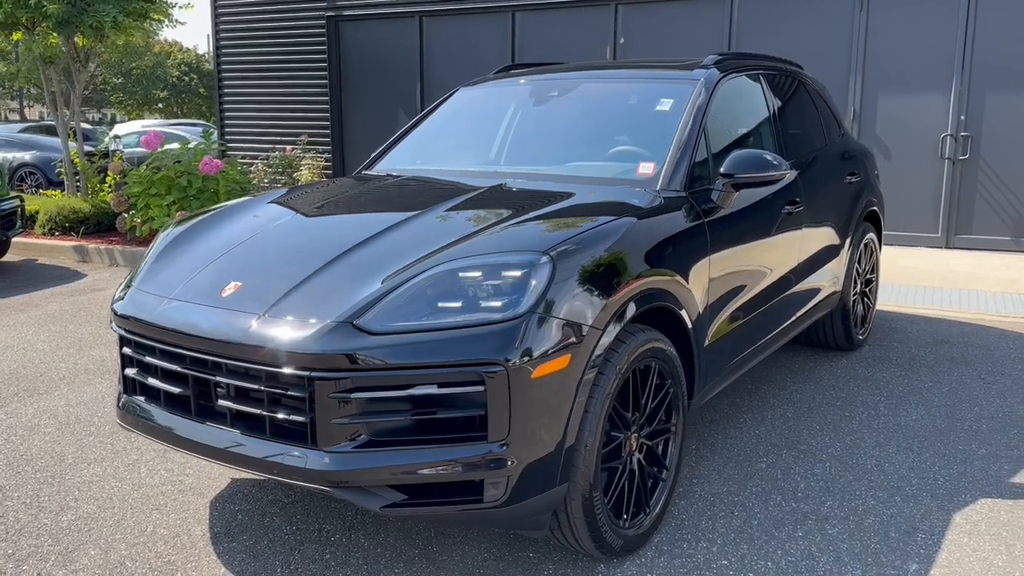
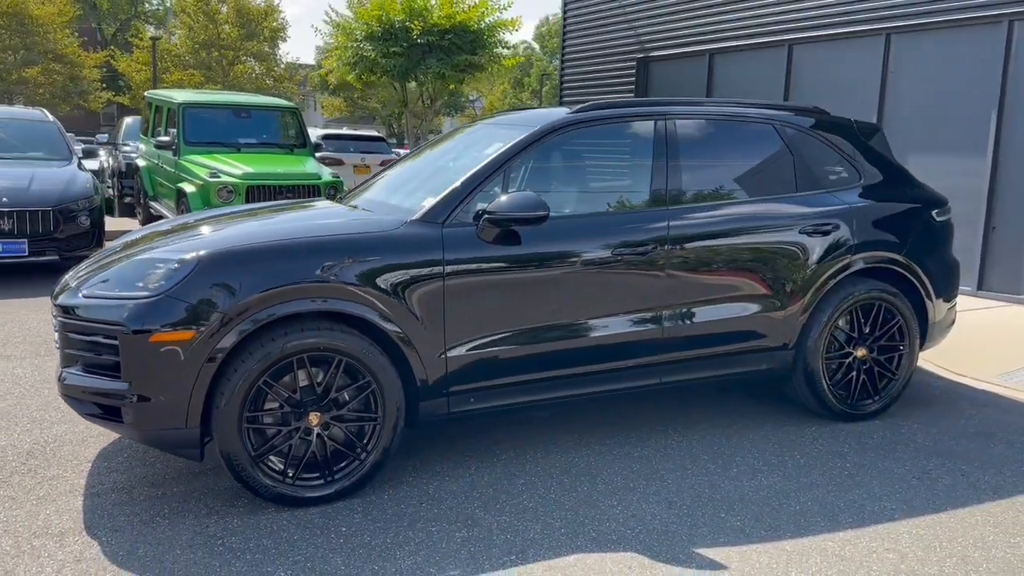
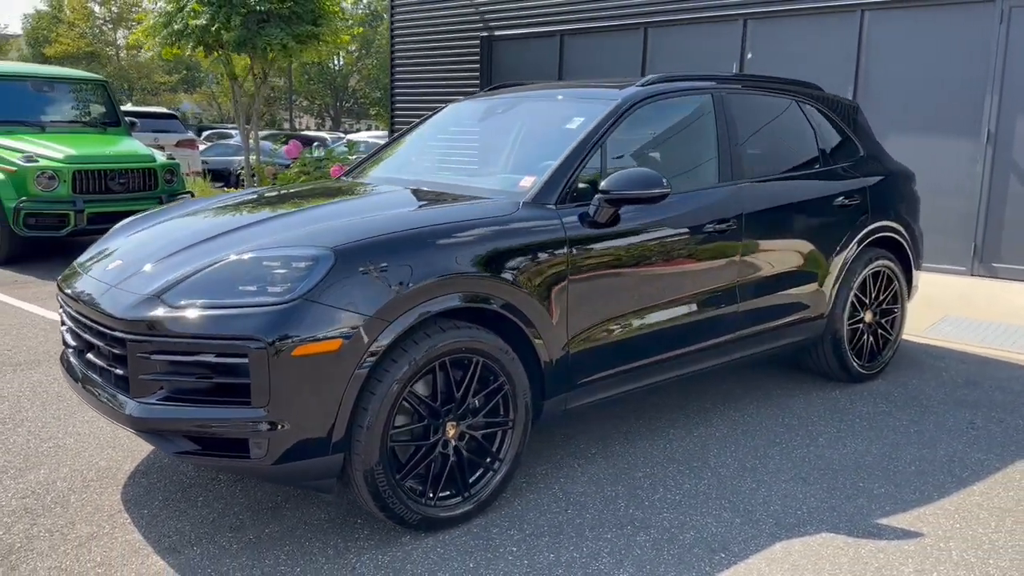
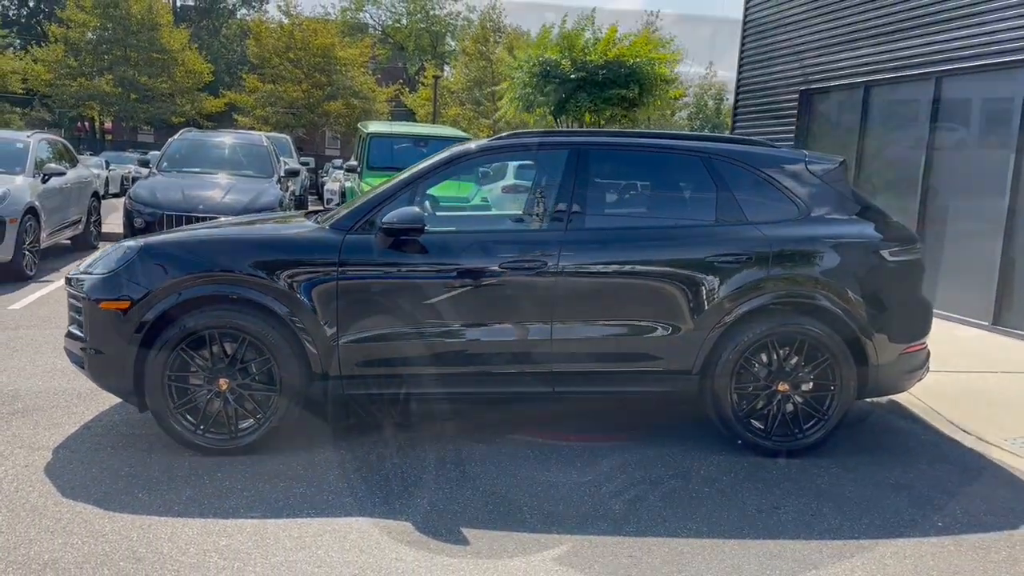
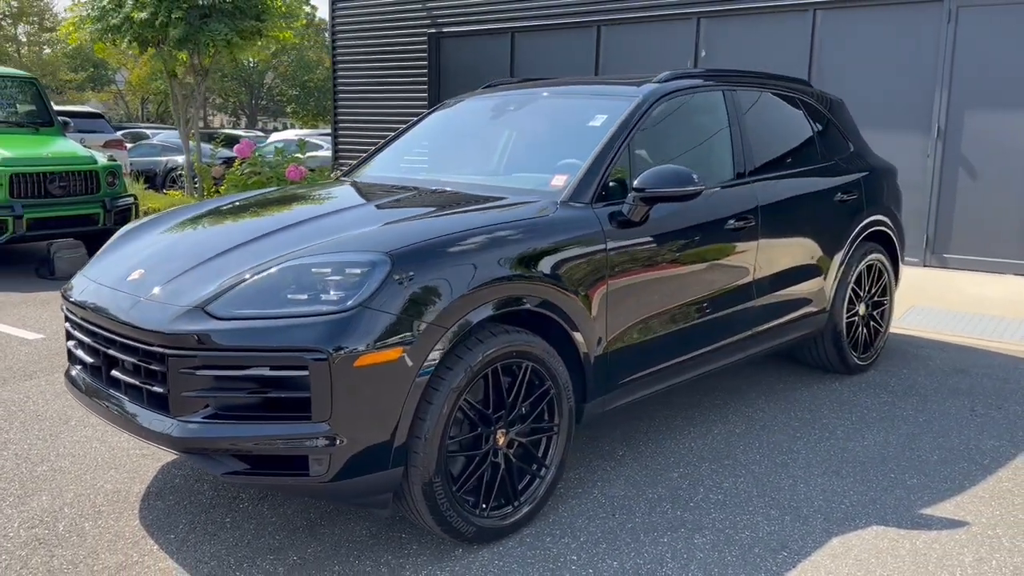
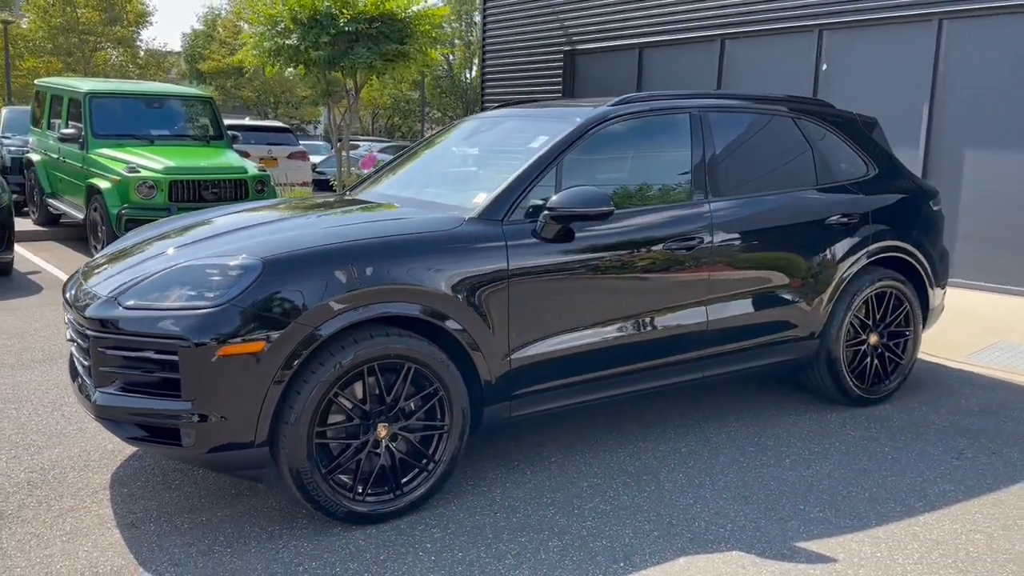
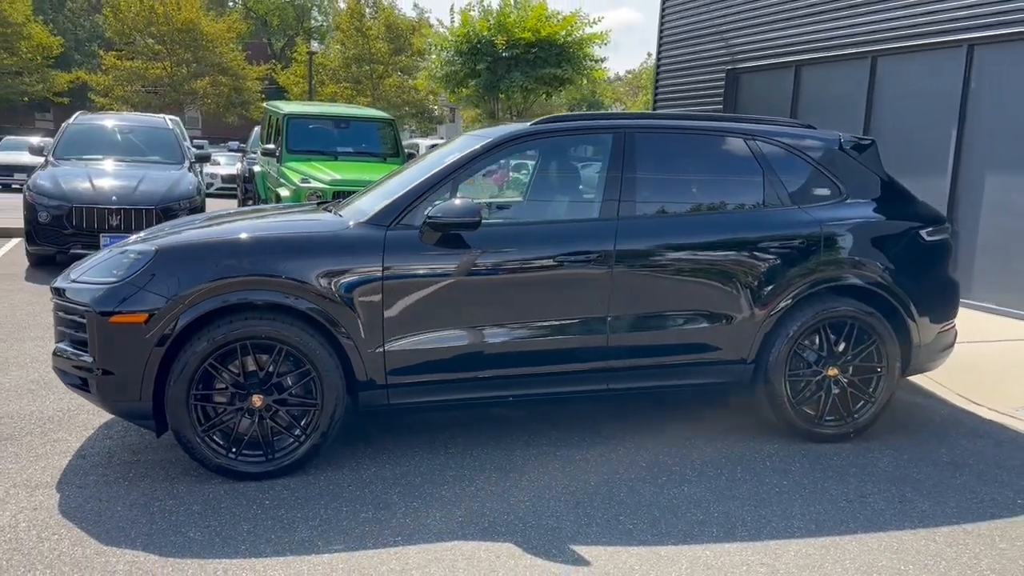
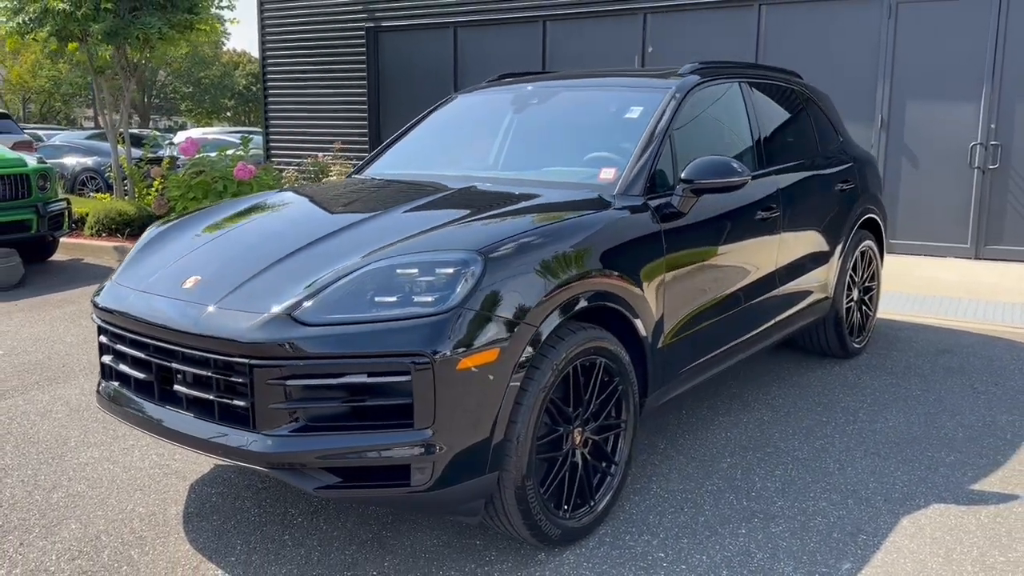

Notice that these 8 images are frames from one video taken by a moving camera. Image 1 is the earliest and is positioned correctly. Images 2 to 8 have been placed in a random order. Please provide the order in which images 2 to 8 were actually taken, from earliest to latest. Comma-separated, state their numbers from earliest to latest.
8, 5, 3, 6, 2, 7, 4
